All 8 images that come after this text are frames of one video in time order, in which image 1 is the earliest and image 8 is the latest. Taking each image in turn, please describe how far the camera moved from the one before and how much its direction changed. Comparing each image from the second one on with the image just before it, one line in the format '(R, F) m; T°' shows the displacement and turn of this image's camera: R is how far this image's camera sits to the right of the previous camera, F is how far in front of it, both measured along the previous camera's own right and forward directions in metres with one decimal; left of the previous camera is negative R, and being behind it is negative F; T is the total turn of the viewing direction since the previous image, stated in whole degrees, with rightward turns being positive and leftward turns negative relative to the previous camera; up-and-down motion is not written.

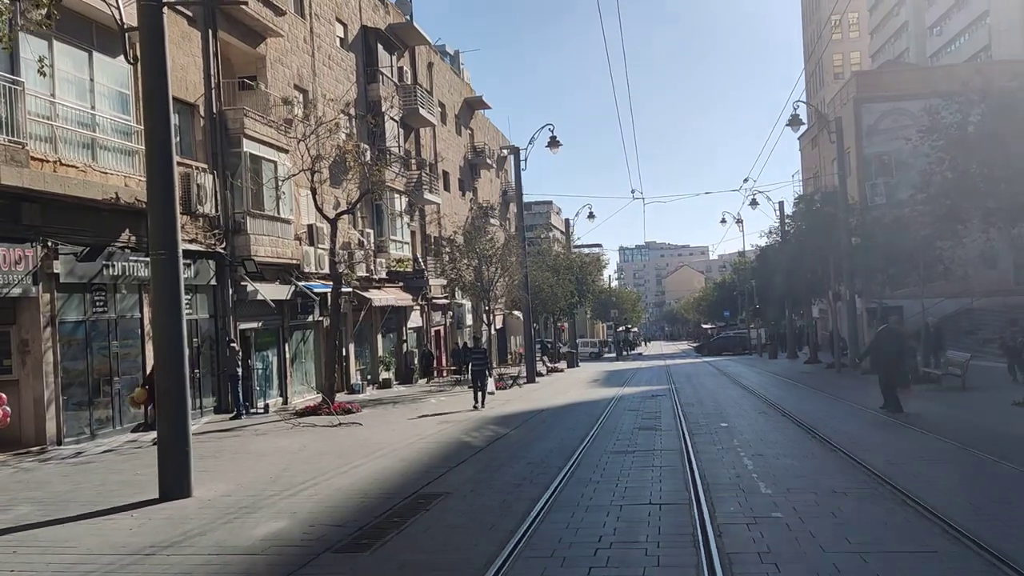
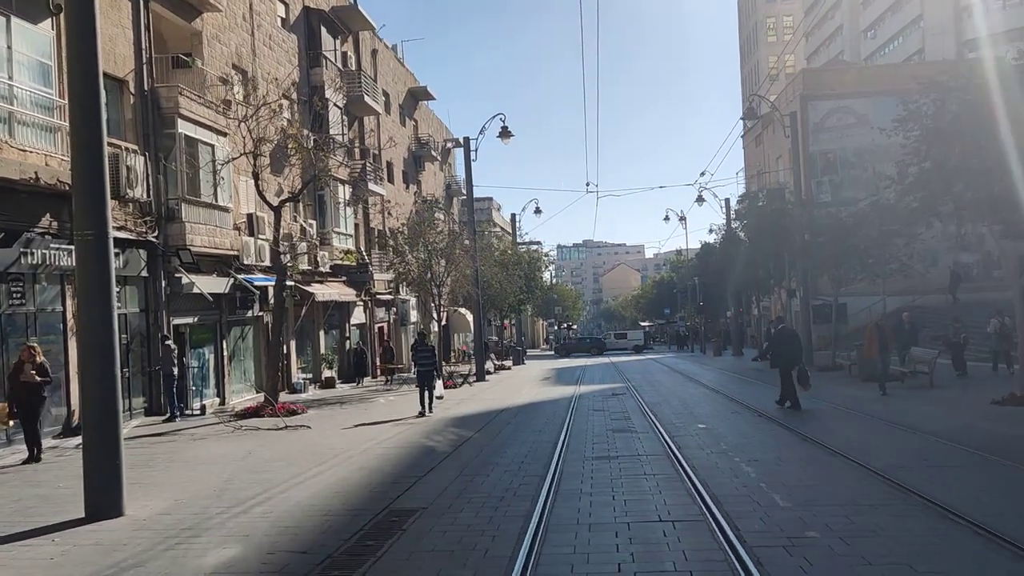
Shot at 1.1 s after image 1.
(-0.4, +1.0) m; +4°
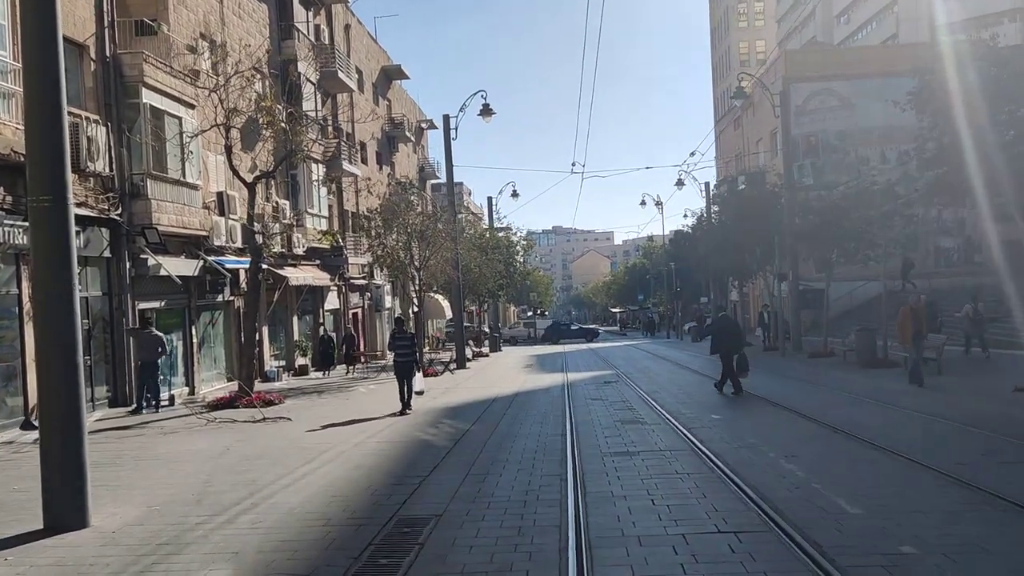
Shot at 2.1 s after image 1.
(-0.5, +1.0) m; +2°
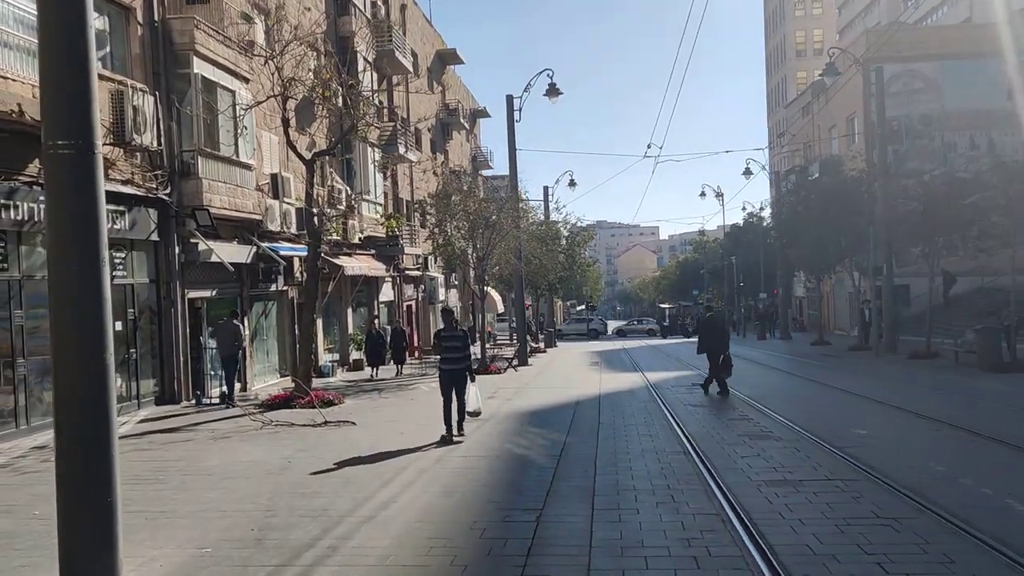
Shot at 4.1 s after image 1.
(-0.8, +1.8) m; -3°
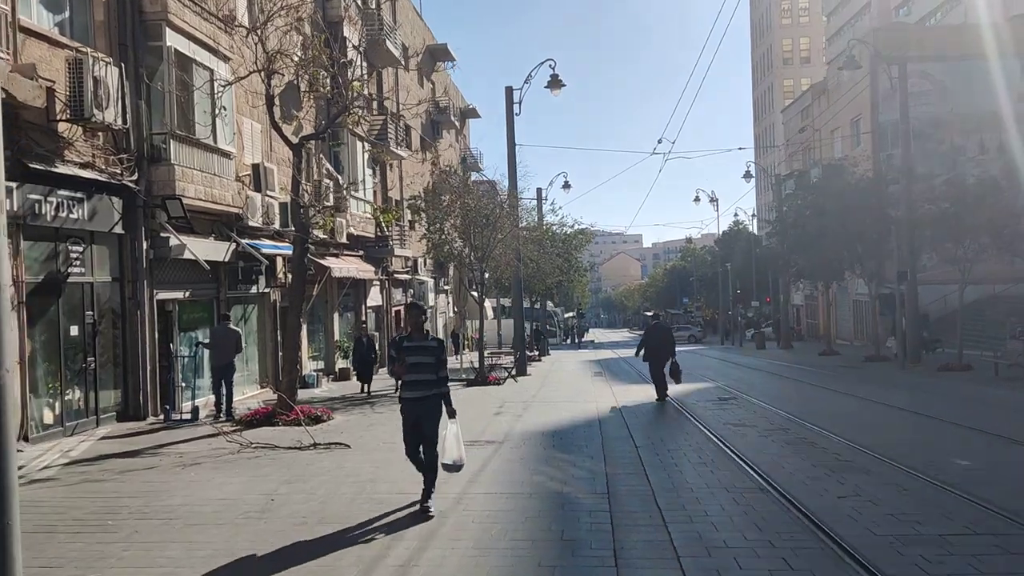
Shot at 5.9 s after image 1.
(-0.5, +1.8) m; +1°
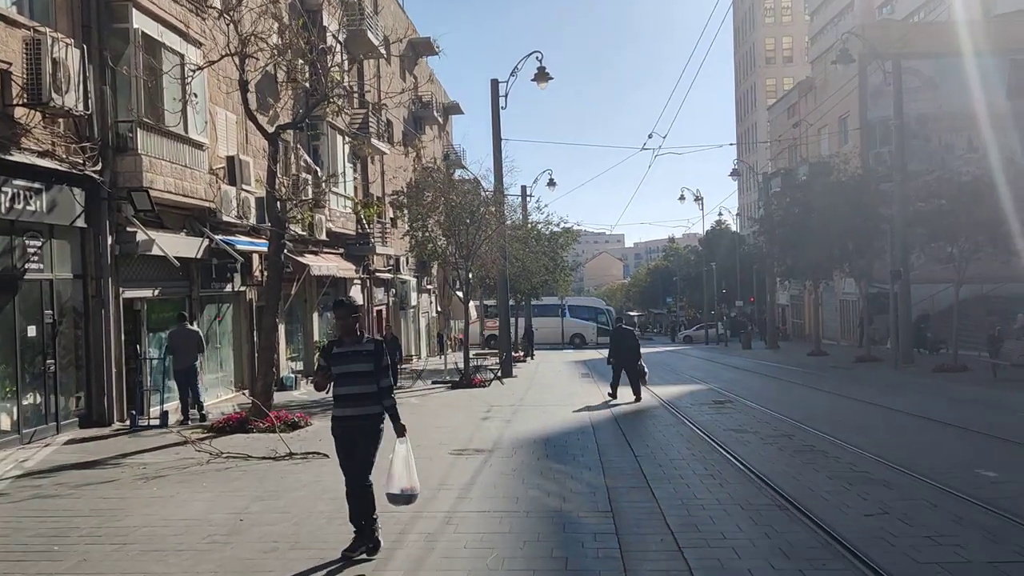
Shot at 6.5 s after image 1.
(-0.1, +0.7) m; +1°
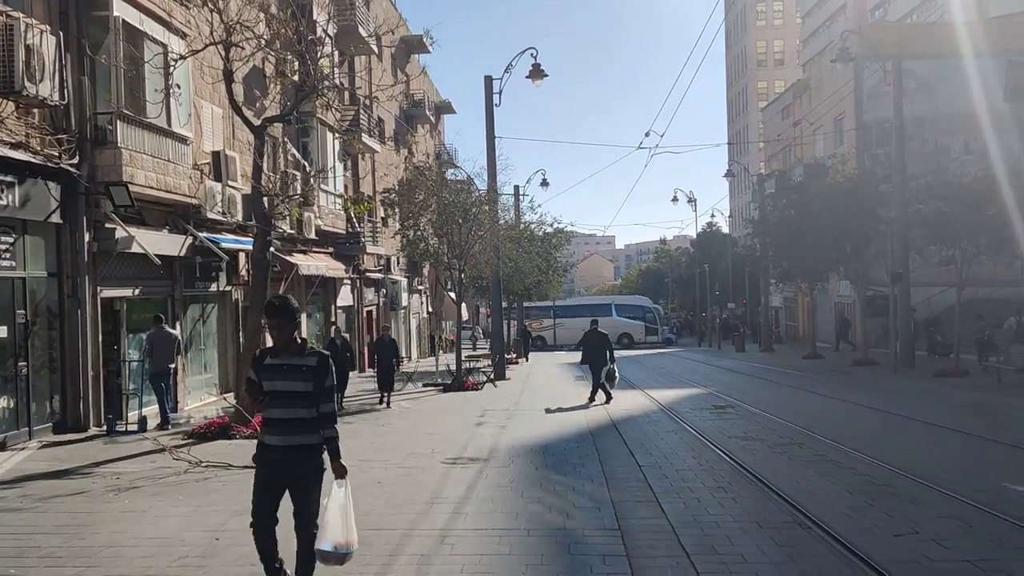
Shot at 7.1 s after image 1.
(-0.1, +0.5) m; +1°
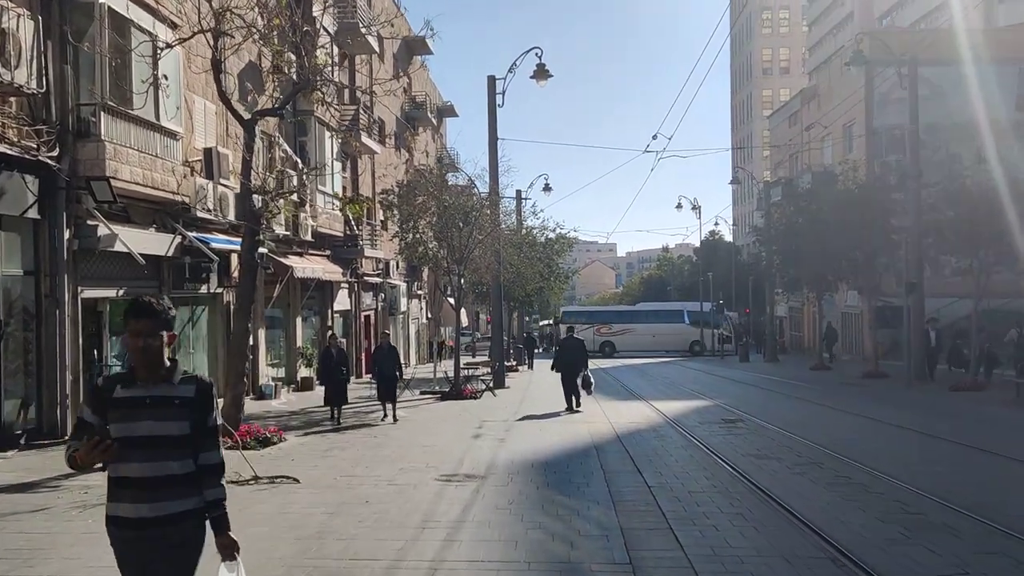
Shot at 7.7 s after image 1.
(0.0, +0.7) m; 0°
